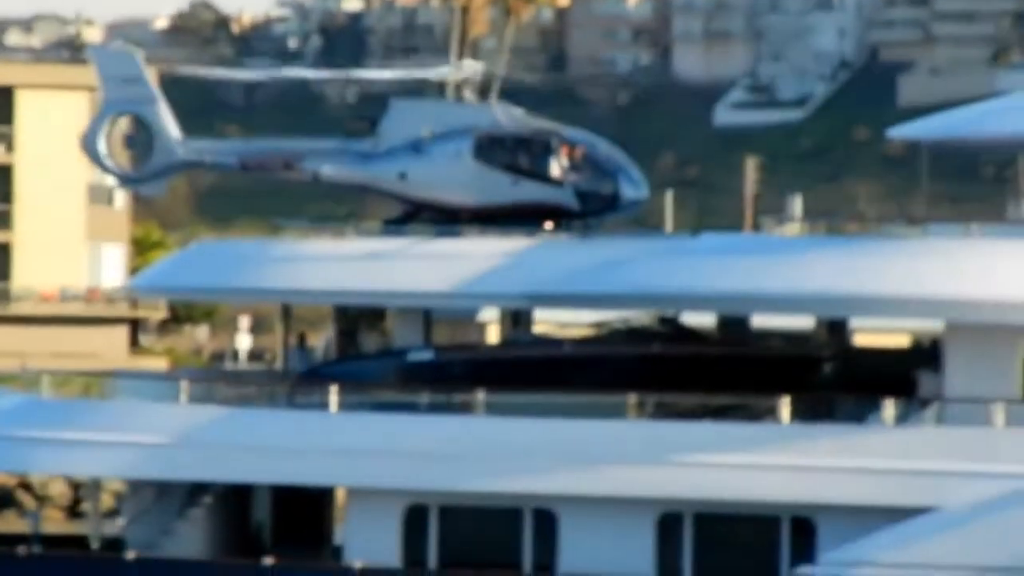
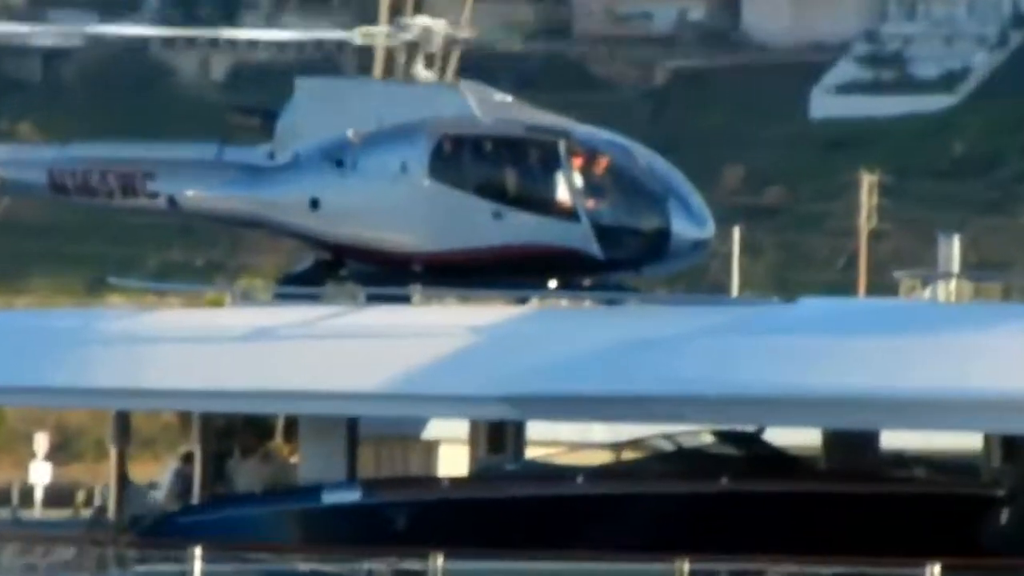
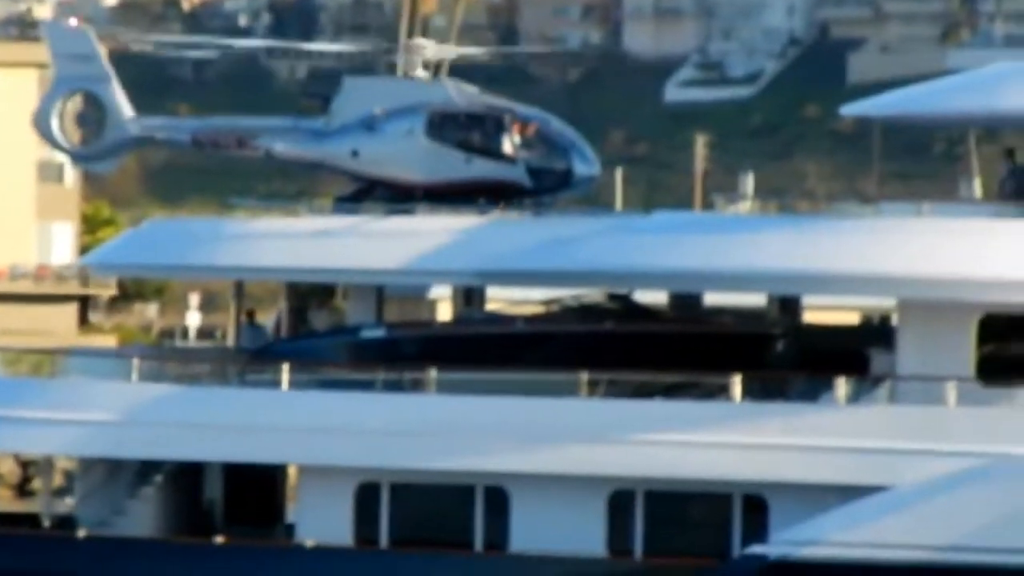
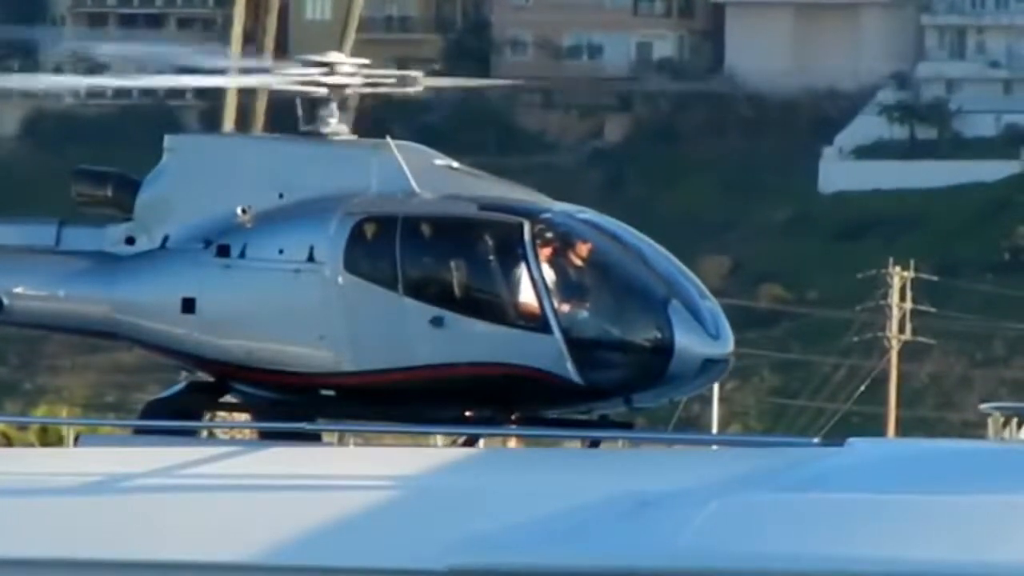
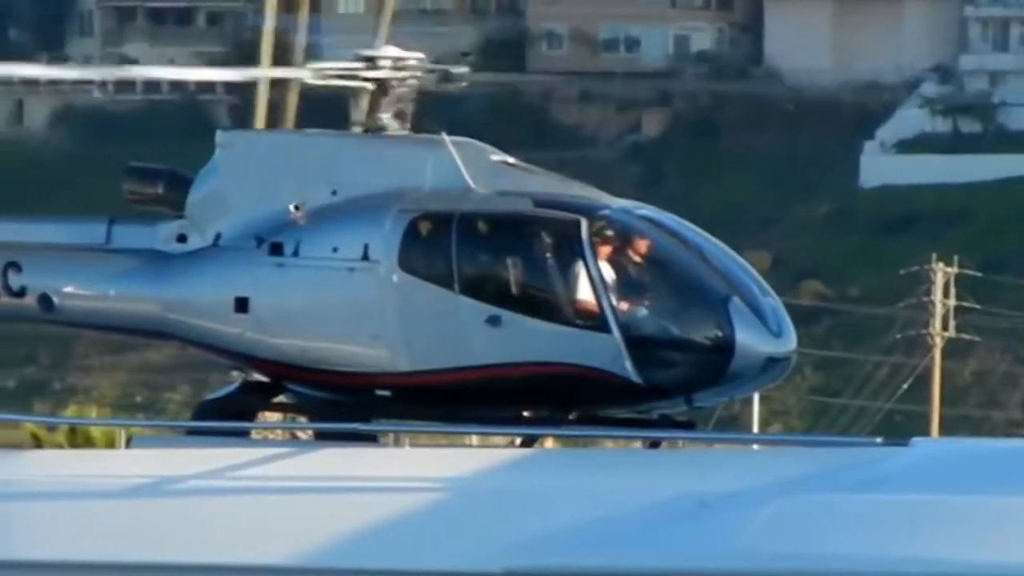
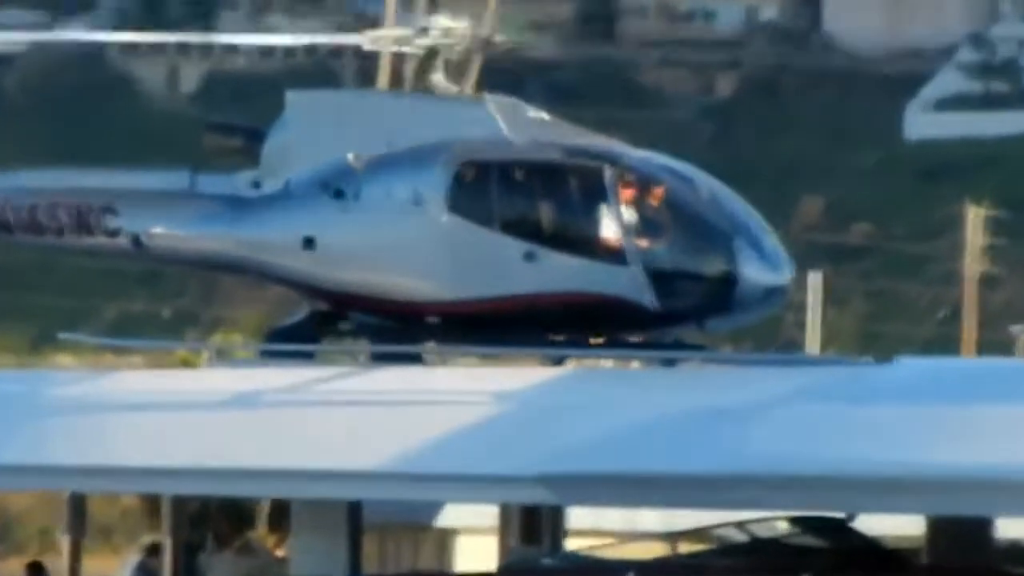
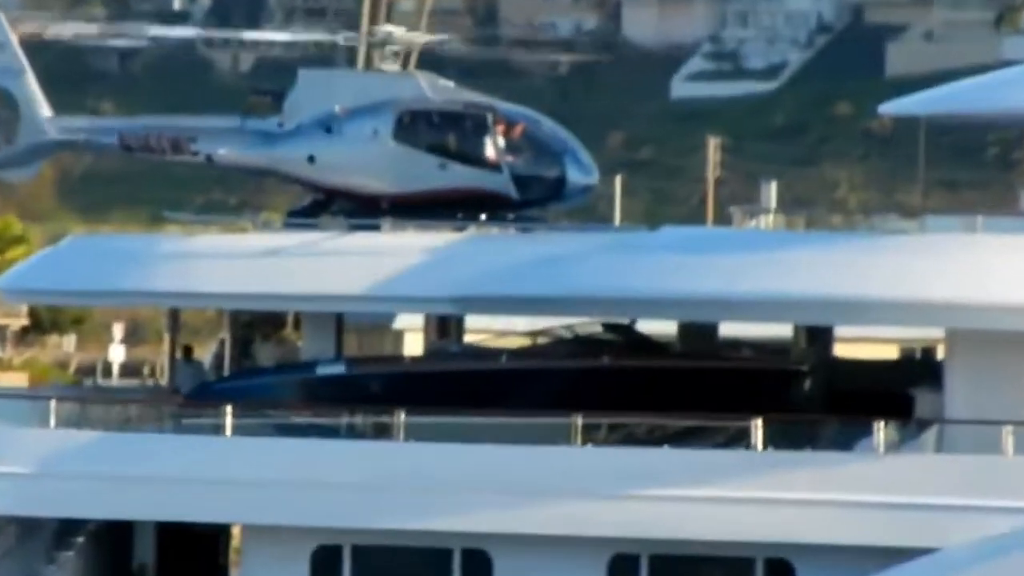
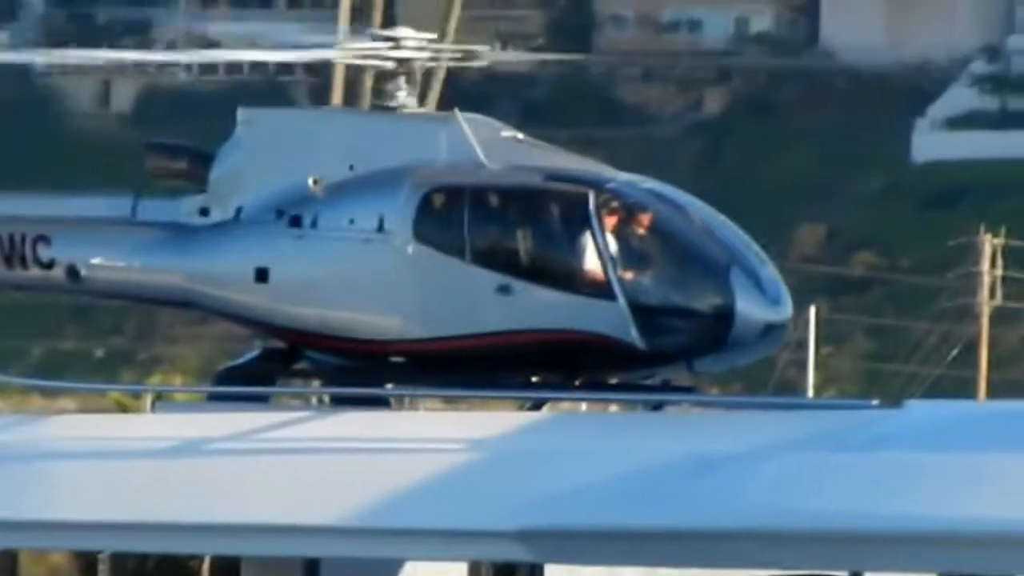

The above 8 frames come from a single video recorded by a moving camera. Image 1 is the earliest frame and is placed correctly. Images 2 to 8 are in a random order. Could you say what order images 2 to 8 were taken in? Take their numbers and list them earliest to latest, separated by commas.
3, 7, 2, 6, 8, 4, 5
